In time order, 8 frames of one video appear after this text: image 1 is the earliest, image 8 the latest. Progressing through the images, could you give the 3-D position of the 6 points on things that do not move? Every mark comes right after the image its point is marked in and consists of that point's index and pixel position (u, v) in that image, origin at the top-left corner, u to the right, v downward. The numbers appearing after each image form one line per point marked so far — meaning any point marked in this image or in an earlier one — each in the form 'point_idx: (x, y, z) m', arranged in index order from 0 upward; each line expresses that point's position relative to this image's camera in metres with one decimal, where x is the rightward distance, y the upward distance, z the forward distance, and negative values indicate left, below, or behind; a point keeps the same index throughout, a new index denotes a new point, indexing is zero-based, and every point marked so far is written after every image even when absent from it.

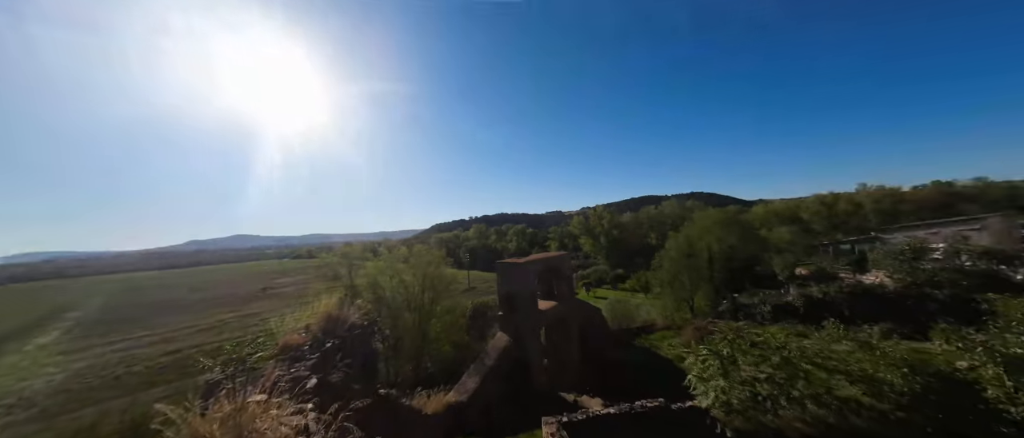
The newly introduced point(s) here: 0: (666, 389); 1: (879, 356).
0: (+6.2, -6.7, +12.1) m
1: (+7.7, -2.8, +6.1) m
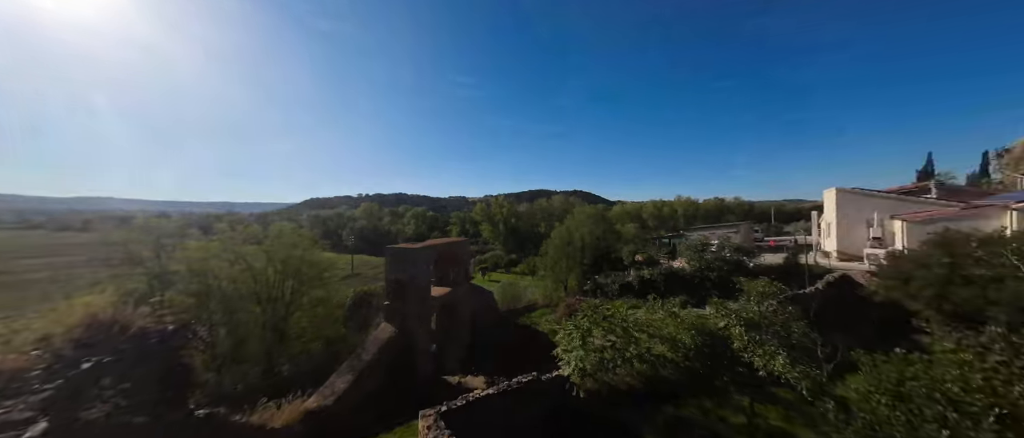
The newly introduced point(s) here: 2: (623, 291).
0: (+1.1, -6.3, +13.6) m
1: (+4.7, -2.9, +8.2) m
2: (+6.4, -4.2, +16.8) m
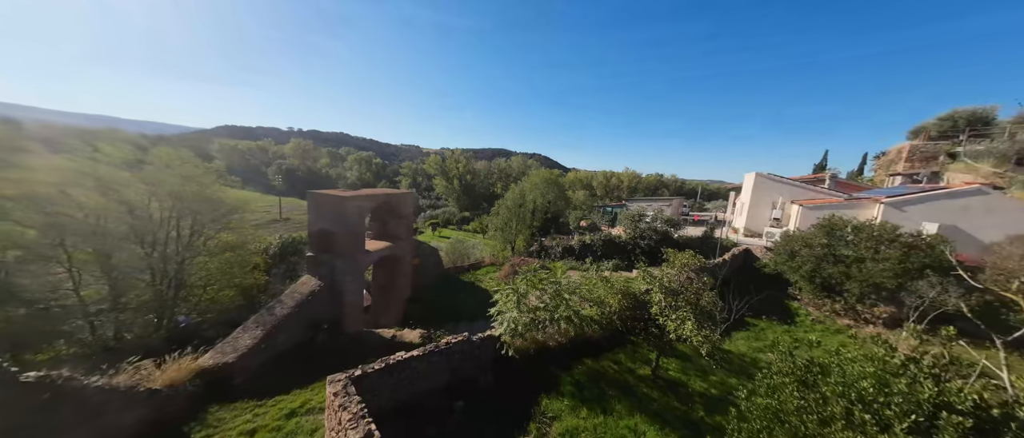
0: (-1.8, -4.3, +13.8) m
1: (+2.9, -1.9, +8.7) m
2: (+3.2, -2.1, +17.6) m
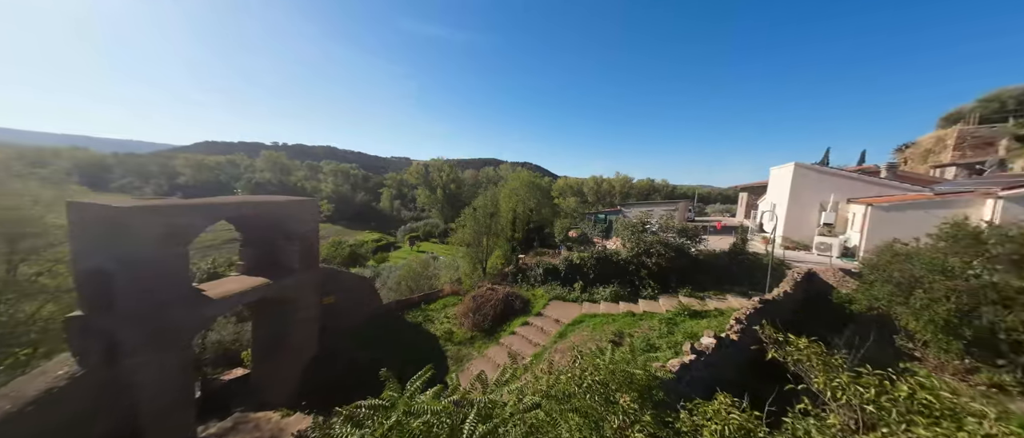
0: (-3.2, -4.9, +9.5) m
1: (+1.6, -2.2, +4.6) m
2: (+1.6, -2.7, +13.4) m
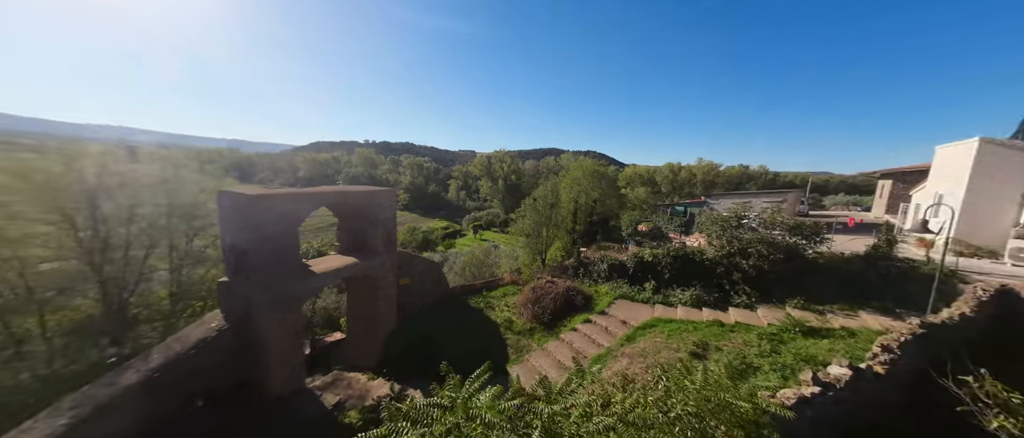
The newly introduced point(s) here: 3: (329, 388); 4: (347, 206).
0: (-1.2, -4.6, +9.7) m
1: (+2.5, -2.1, +3.8) m
2: (+4.4, -2.3, +12.4) m
3: (-5.7, -5.1, +9.4) m
4: (-5.5, +0.4, +9.9) m
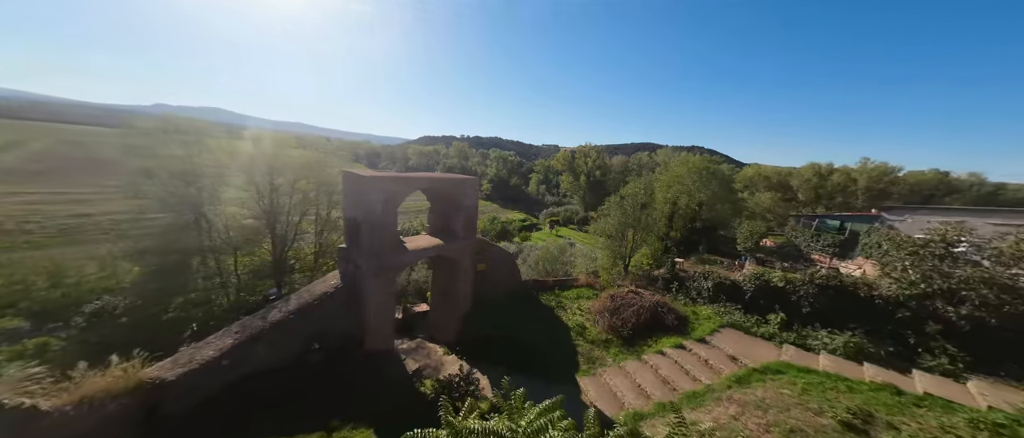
0: (+1.0, -4.3, +9.1) m
1: (+3.2, -2.3, +2.4) m
2: (+7.2, -2.6, +10.2) m
3: (-3.5, -4.4, +9.9) m
4: (-2.7, +1.0, +10.2) m
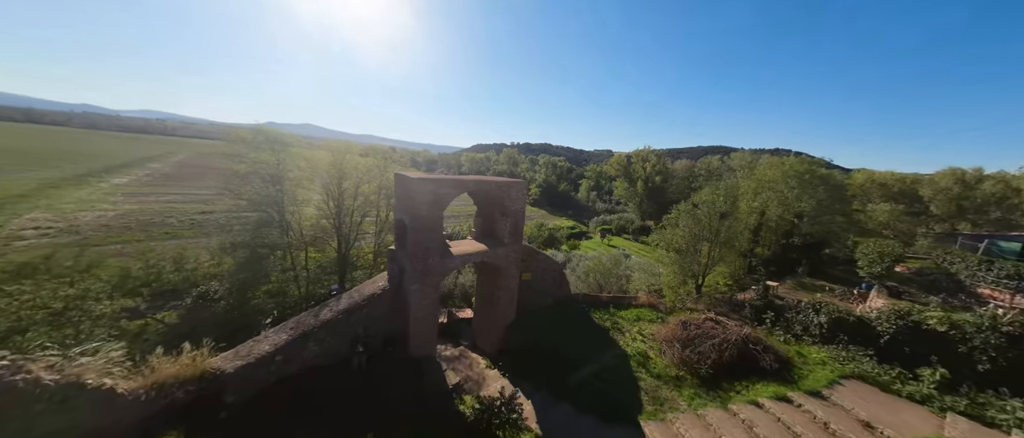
0: (+2.3, -4.6, +7.8) m
1: (+3.4, -2.4, +0.9) m
2: (+8.7, -3.0, +7.9) m
3: (-1.9, -4.6, +9.4) m
4: (-0.9, +0.8, +9.7) m
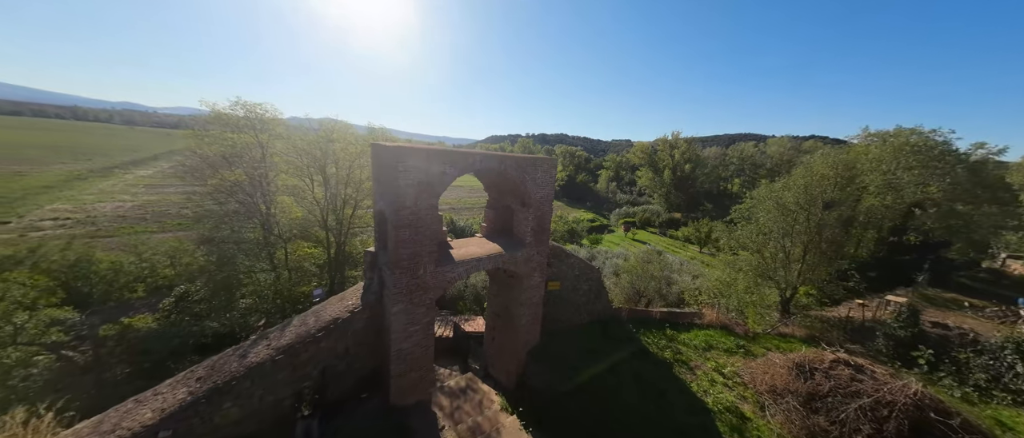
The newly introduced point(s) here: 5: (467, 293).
0: (+2.8, -4.4, +5.2) m
1: (+3.5, -2.4, -1.9) m
2: (+9.2, -2.9, +4.9) m
3: (-1.3, -4.3, +7.0) m
4: (-0.3, +1.1, +7.1) m
5: (-2.0, -3.4, +13.1) m
